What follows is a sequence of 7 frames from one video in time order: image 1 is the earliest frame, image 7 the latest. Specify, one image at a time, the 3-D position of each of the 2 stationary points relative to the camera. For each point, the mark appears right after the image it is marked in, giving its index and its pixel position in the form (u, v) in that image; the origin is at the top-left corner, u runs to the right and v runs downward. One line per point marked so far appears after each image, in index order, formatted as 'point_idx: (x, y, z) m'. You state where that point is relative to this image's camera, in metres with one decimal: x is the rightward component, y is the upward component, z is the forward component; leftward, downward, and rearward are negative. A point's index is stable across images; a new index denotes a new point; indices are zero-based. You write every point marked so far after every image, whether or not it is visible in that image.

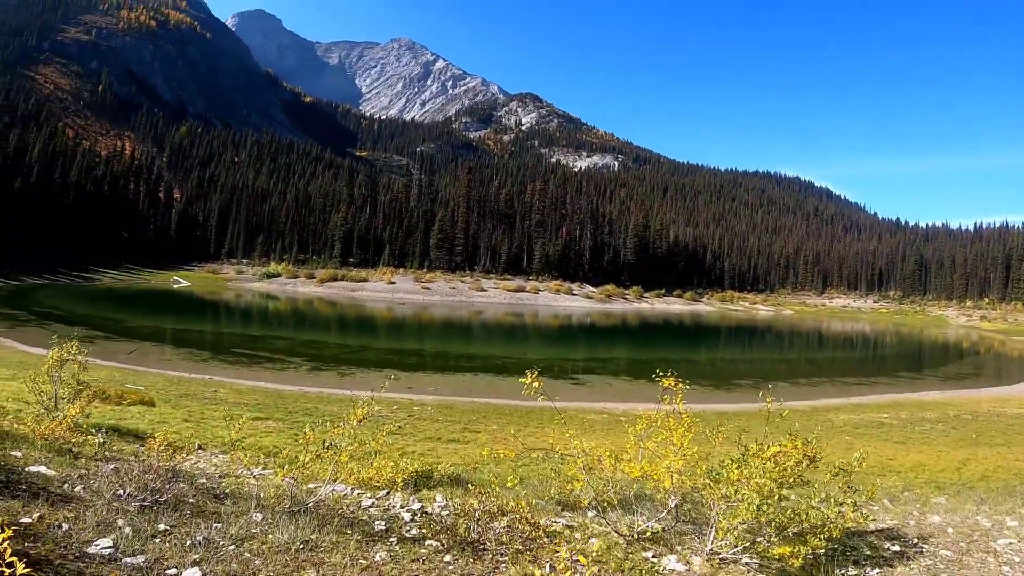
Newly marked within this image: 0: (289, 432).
0: (-5.6, -3.7, +14.1) m
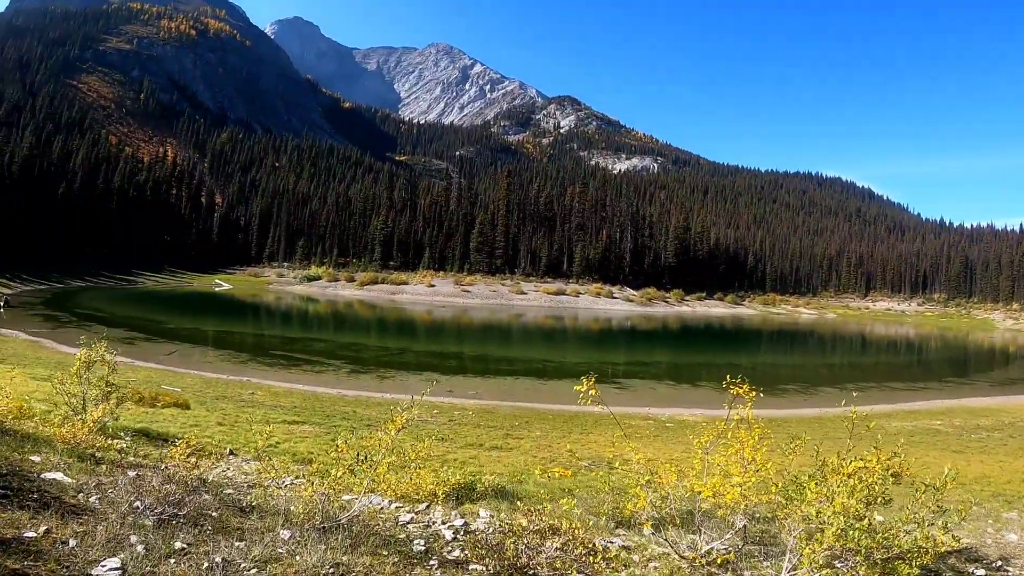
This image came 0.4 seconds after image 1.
0: (-4.4, -3.6, +13.4) m
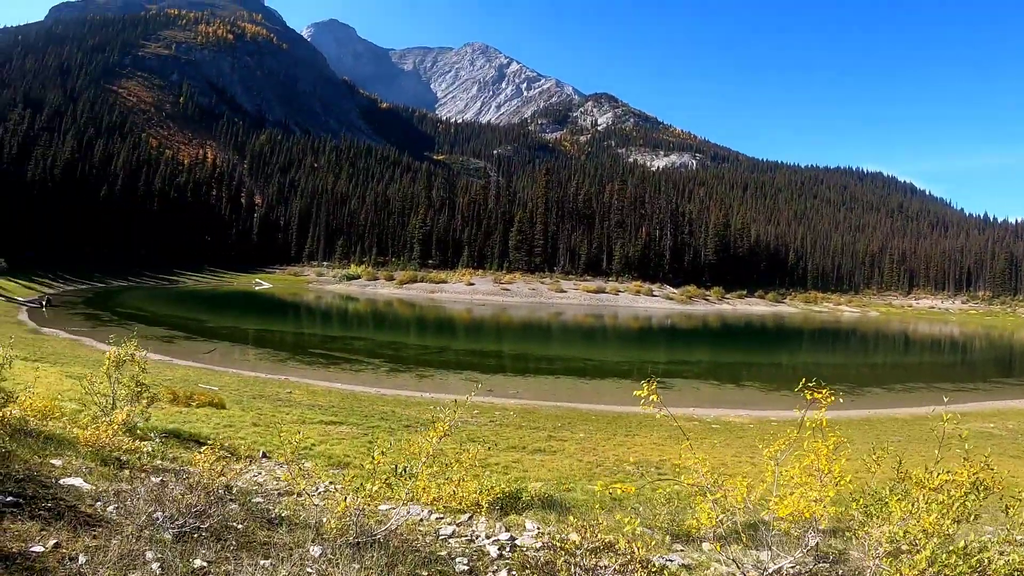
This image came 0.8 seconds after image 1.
0: (-3.4, -3.5, +12.9) m
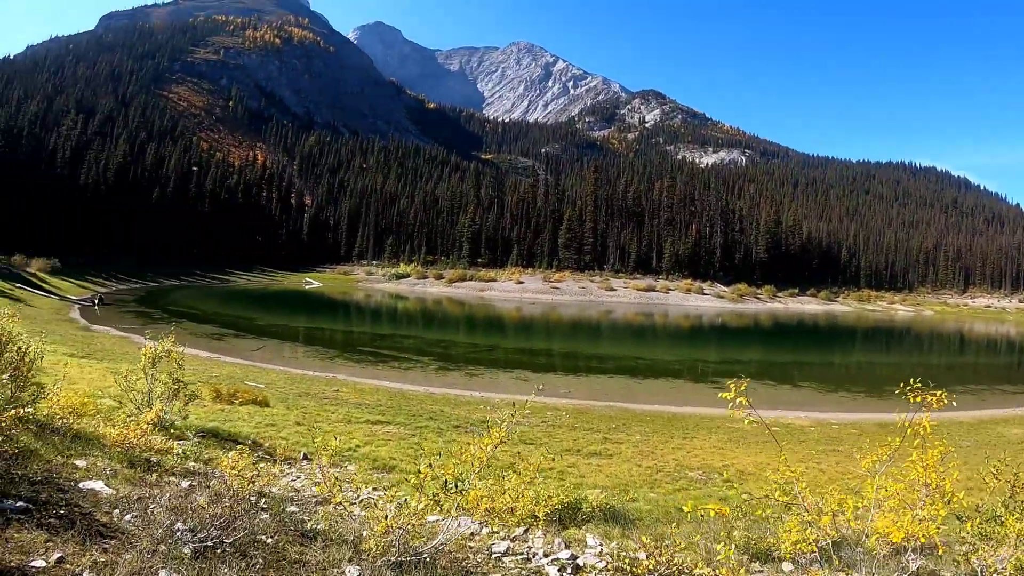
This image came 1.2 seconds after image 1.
0: (-2.2, -3.4, +12.1) m
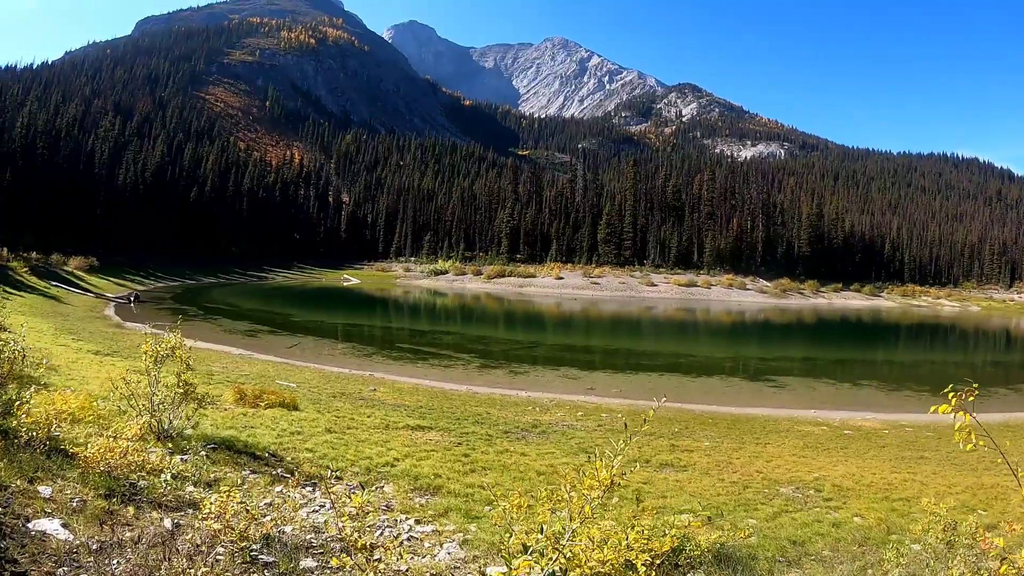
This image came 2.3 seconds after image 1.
0: (-1.0, -3.1, +10.4) m
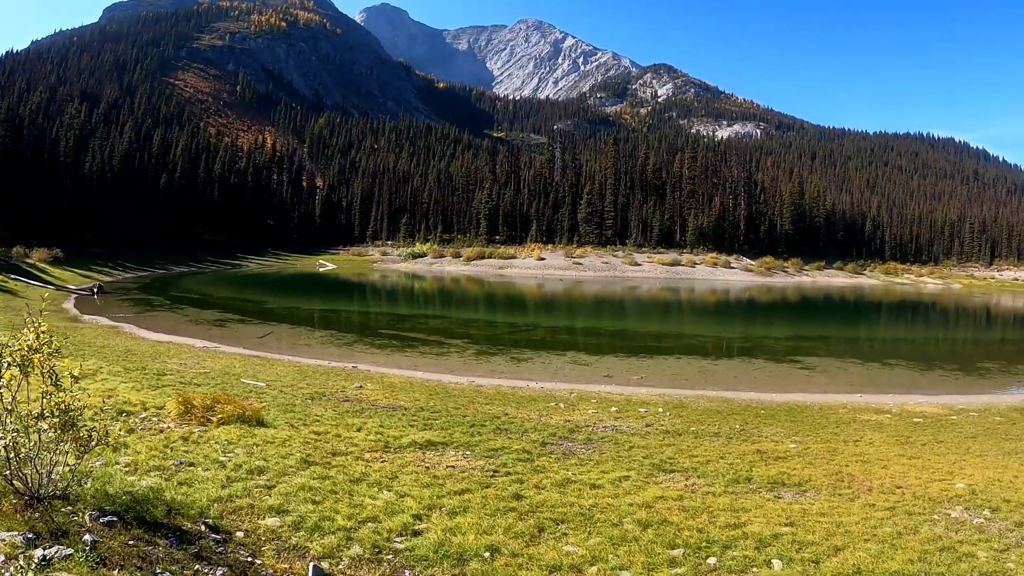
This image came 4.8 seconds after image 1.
0: (-0.1, -2.5, +7.1) m
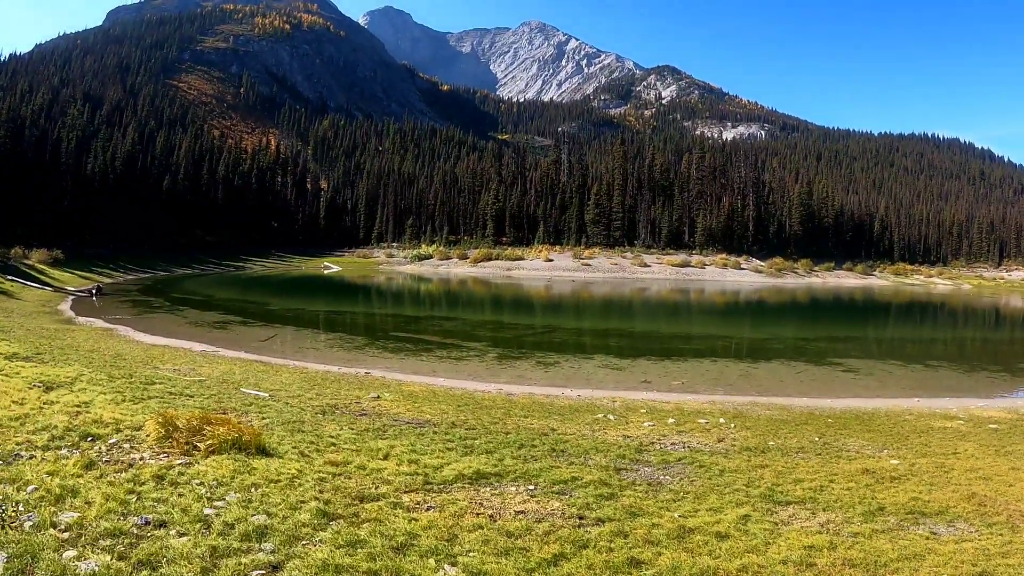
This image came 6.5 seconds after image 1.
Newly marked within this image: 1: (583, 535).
0: (+0.8, -2.3, +5.0) m
1: (+0.6, -2.4, +5.3) m
